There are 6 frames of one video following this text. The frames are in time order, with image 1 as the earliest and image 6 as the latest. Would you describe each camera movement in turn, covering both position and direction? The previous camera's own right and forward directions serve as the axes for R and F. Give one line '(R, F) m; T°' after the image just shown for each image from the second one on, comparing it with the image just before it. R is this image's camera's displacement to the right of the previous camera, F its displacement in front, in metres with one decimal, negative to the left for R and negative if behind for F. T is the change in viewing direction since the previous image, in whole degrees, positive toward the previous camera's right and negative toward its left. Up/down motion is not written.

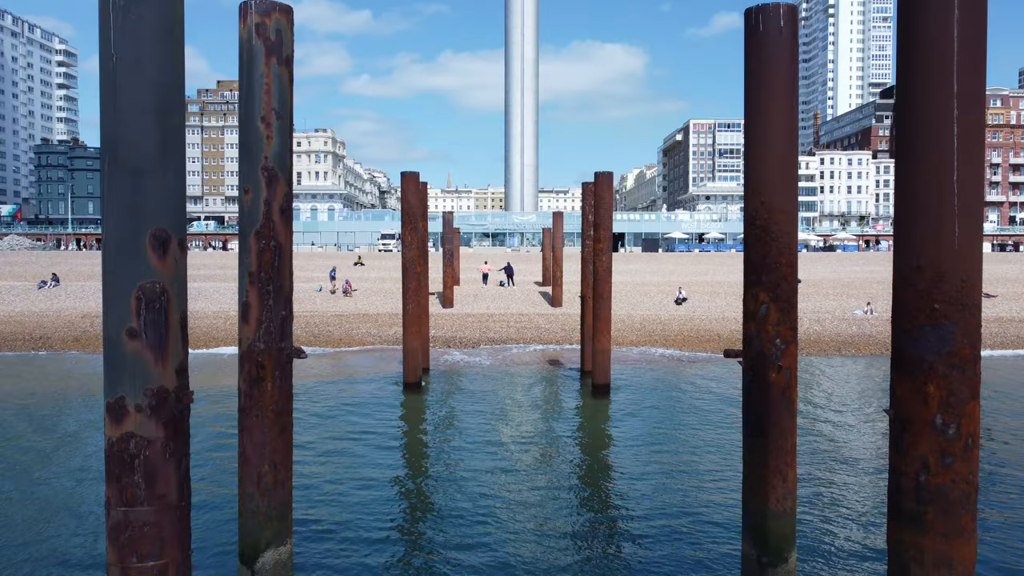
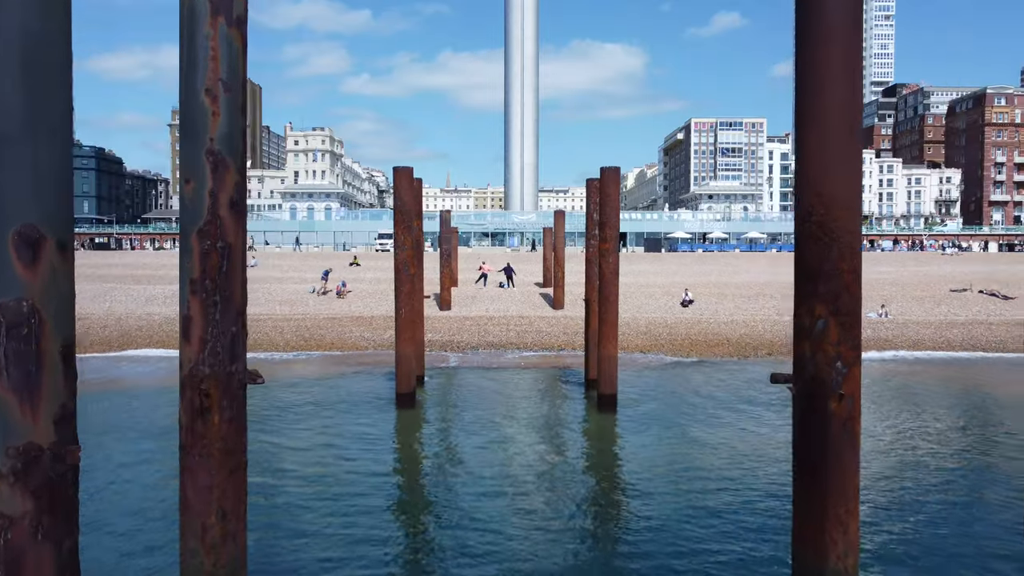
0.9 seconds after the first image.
(0.0, +0.9) m; 0°
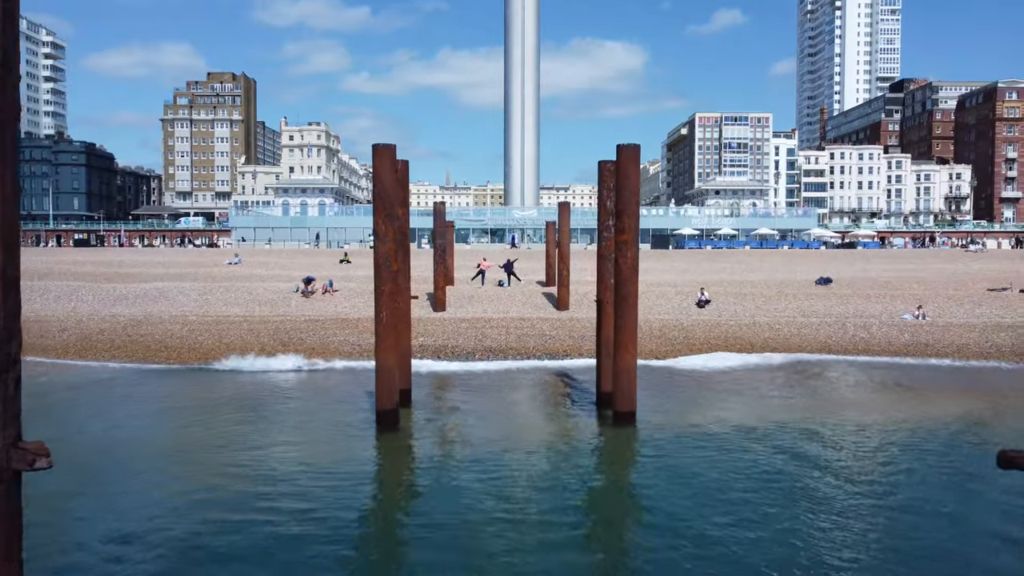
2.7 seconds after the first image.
(0.0, +2.1) m; 0°
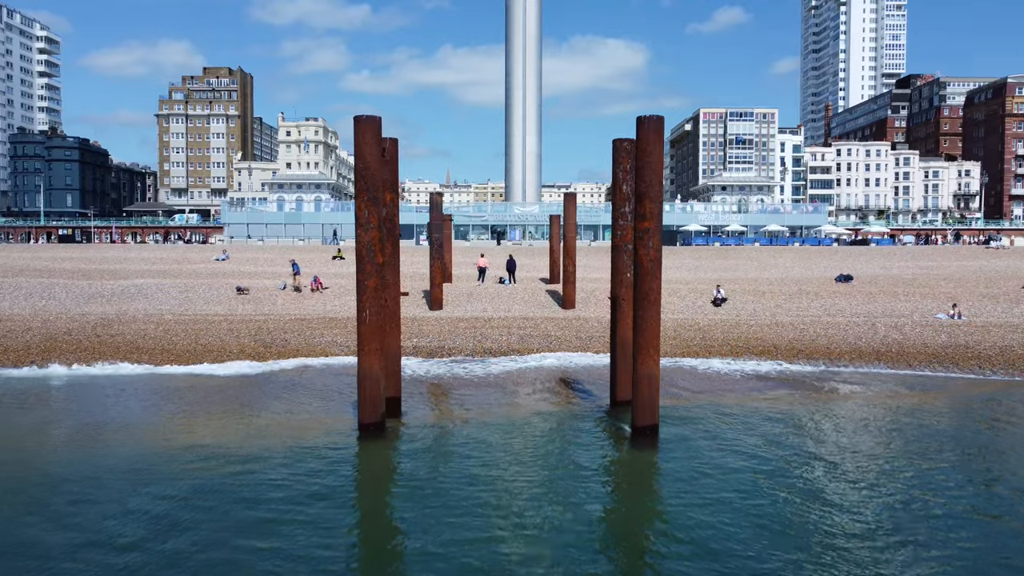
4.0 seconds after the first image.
(0.0, +1.6) m; 0°
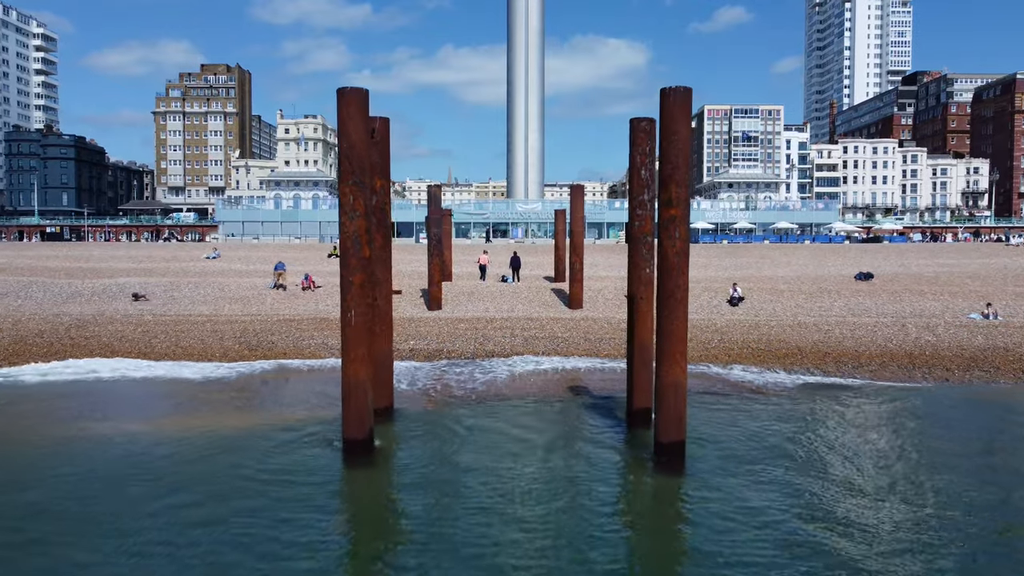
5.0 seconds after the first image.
(0.0, +1.3) m; 0°
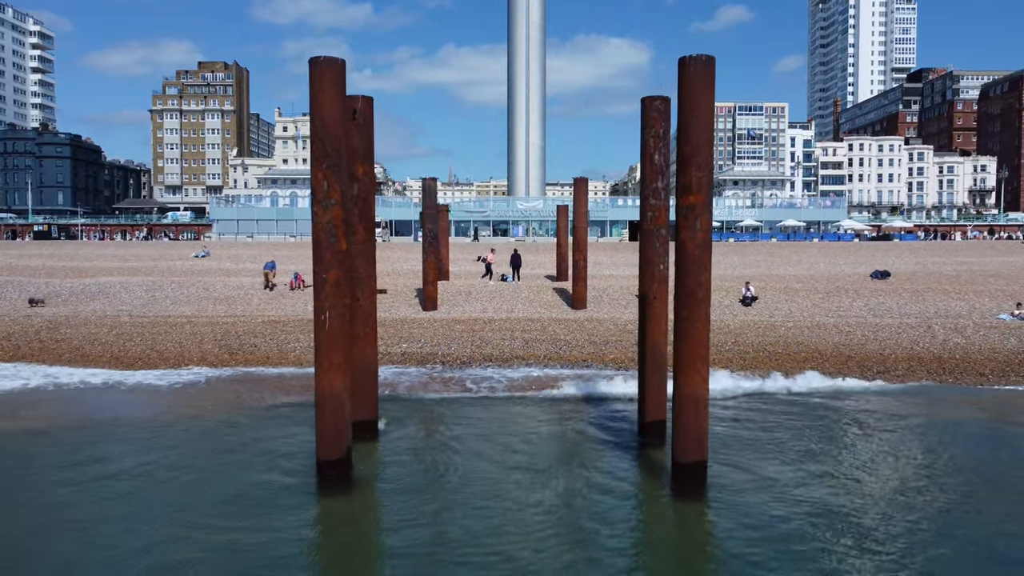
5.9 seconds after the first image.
(0.0, +1.1) m; 0°
